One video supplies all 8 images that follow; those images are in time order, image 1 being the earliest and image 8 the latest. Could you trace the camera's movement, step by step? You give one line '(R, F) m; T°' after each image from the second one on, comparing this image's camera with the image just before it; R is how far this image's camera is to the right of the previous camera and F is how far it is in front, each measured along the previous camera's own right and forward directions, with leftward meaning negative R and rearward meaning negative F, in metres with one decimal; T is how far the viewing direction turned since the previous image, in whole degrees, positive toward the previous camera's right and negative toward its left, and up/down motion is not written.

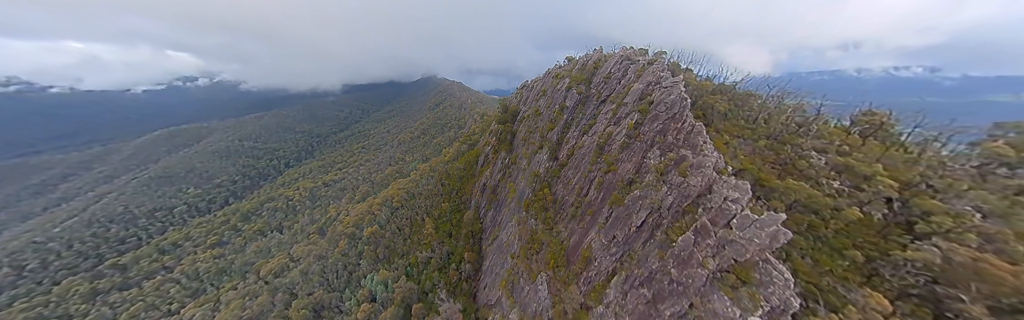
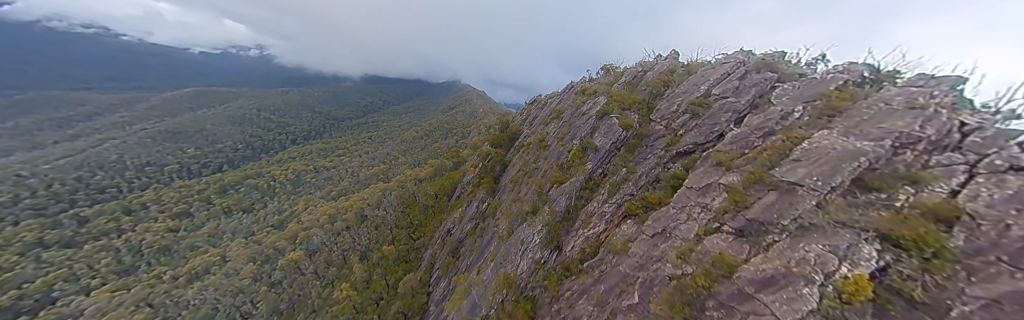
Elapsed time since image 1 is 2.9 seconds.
(+4.2, +22.6) m; -3°
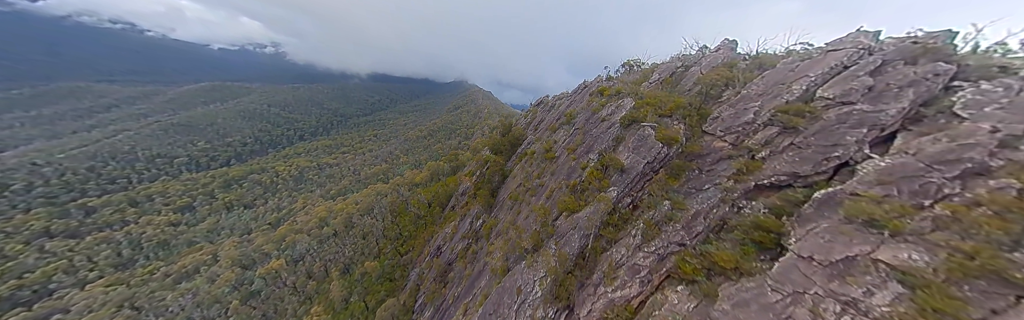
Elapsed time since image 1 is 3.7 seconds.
(+0.7, +6.0) m; -1°
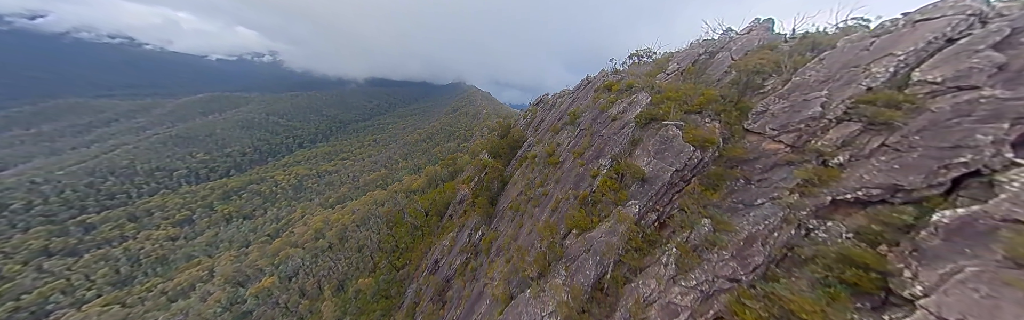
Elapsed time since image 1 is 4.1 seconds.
(+0.2, +2.9) m; 0°
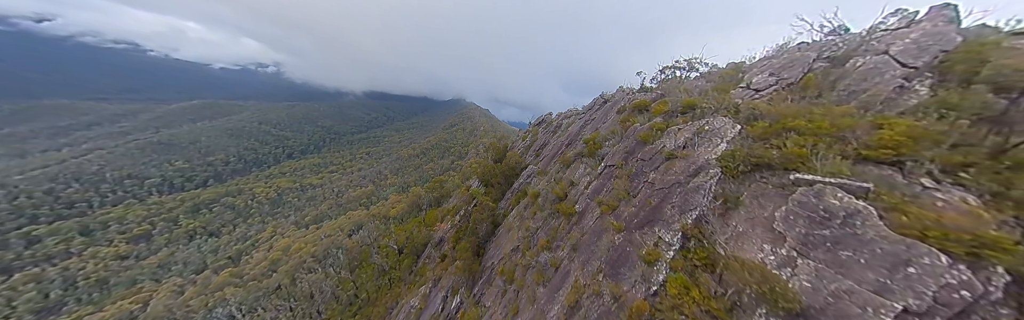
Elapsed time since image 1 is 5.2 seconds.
(+0.1, +7.6) m; +1°
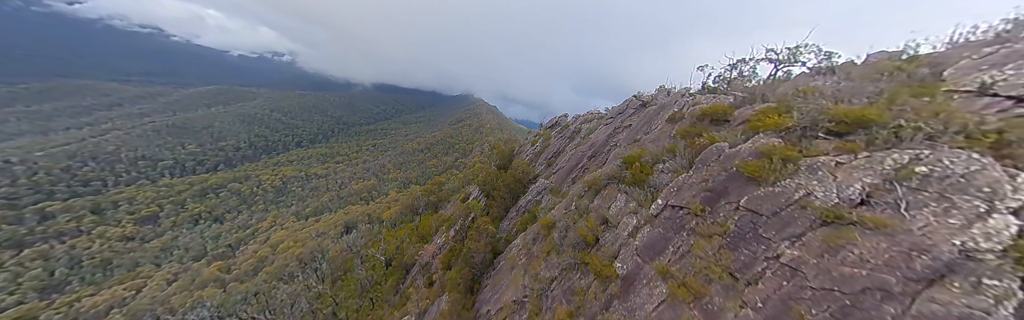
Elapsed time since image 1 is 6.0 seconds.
(-0.3, +5.5) m; -1°
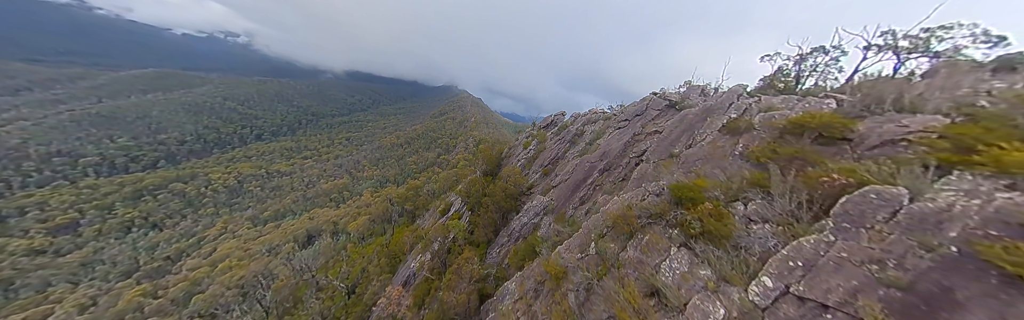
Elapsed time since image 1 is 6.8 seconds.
(-0.5, +5.2) m; +4°
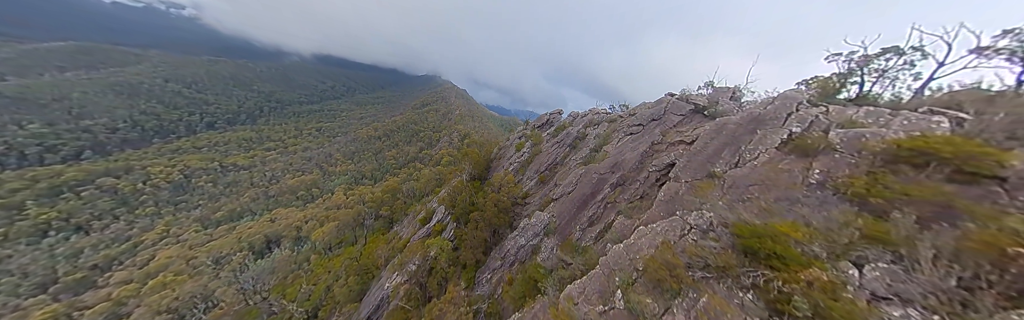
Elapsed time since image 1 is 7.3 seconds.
(-0.8, +3.2) m; +4°
